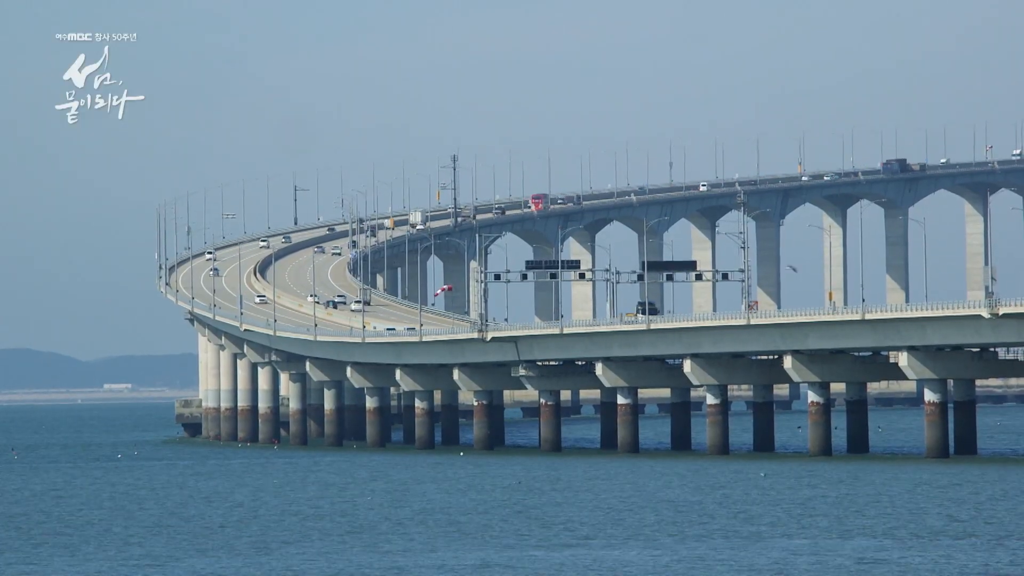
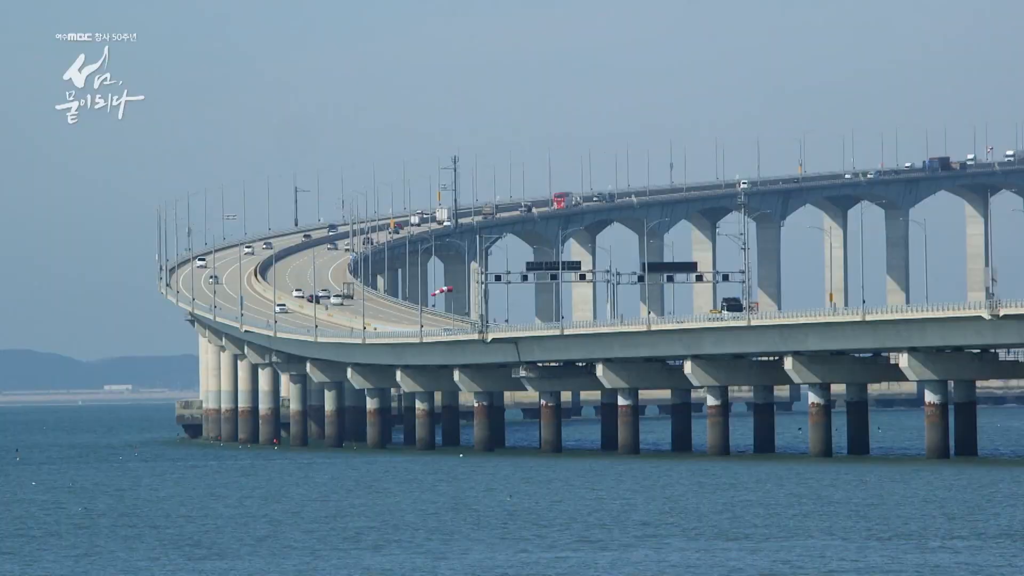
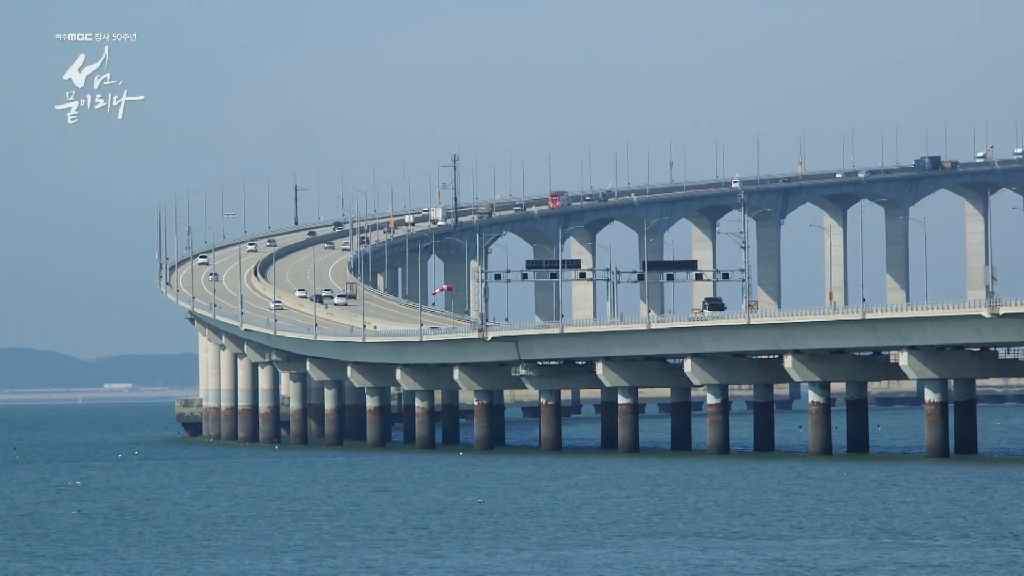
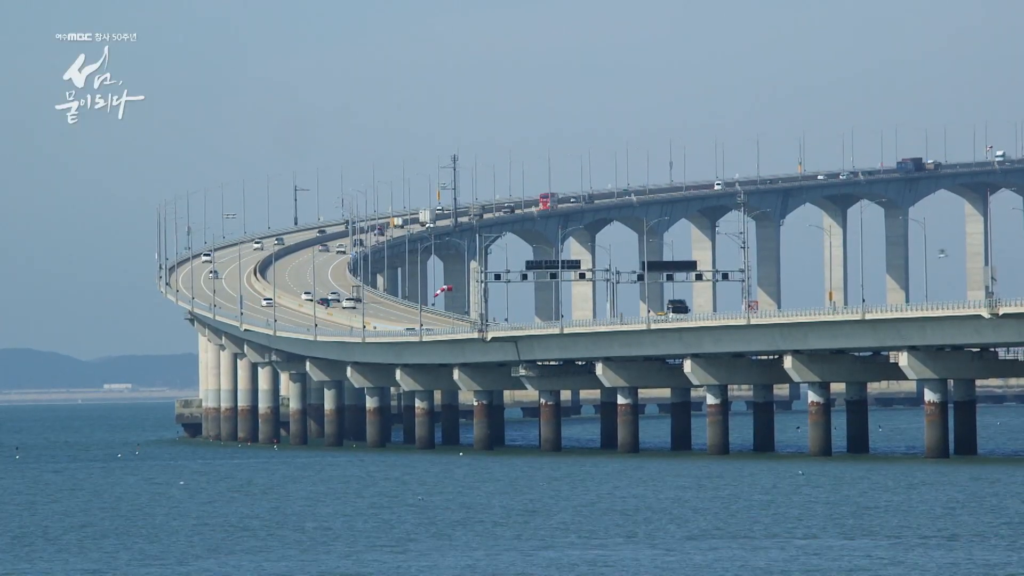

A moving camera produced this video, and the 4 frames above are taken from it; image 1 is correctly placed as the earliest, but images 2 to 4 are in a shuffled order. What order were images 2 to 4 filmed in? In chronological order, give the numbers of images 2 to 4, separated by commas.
4, 3, 2
